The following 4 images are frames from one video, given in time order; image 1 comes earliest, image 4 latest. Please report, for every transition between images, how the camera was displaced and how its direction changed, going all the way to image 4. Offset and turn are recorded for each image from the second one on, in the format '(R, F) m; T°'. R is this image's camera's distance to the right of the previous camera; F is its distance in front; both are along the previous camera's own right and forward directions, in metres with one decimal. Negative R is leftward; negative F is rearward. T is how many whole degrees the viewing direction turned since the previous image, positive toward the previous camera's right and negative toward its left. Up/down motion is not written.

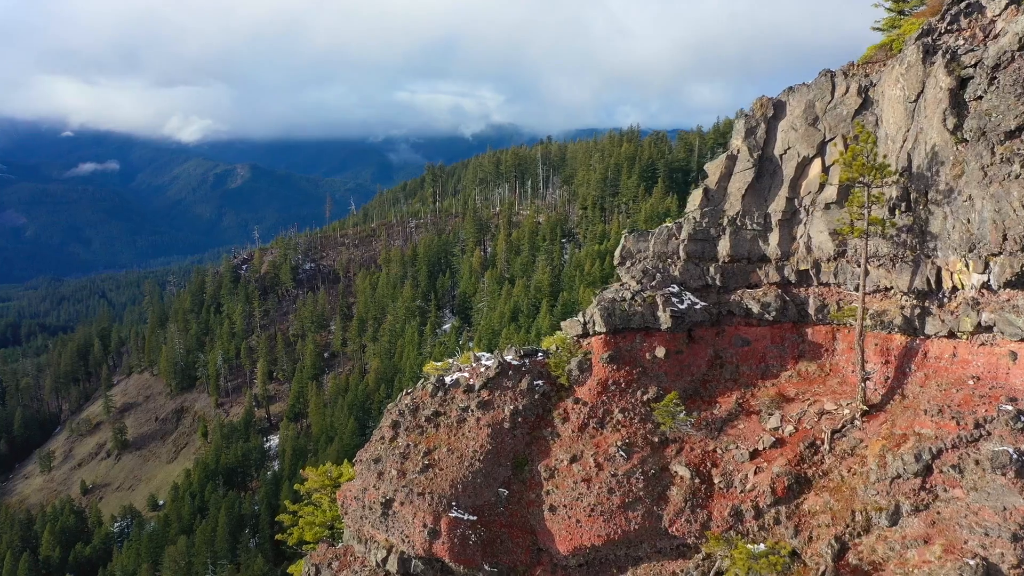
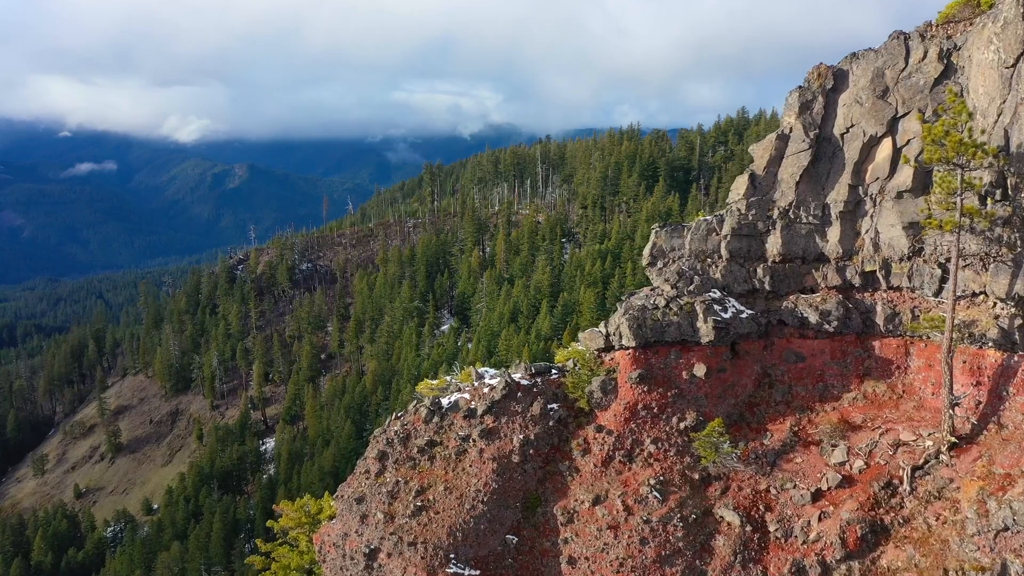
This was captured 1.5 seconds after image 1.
(-0.4, +6.0) m; 0°
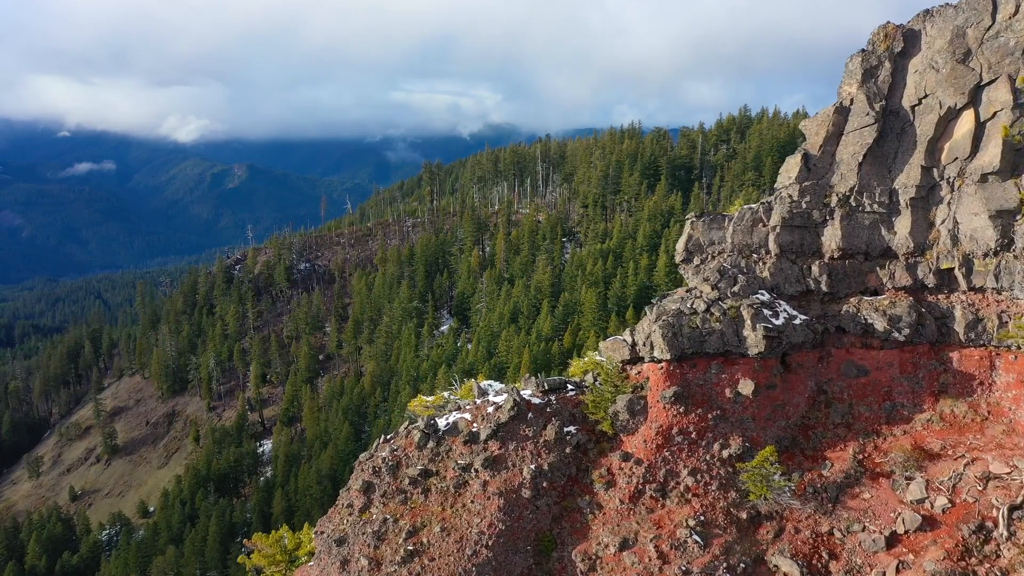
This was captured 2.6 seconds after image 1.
(-0.3, +4.8) m; 0°
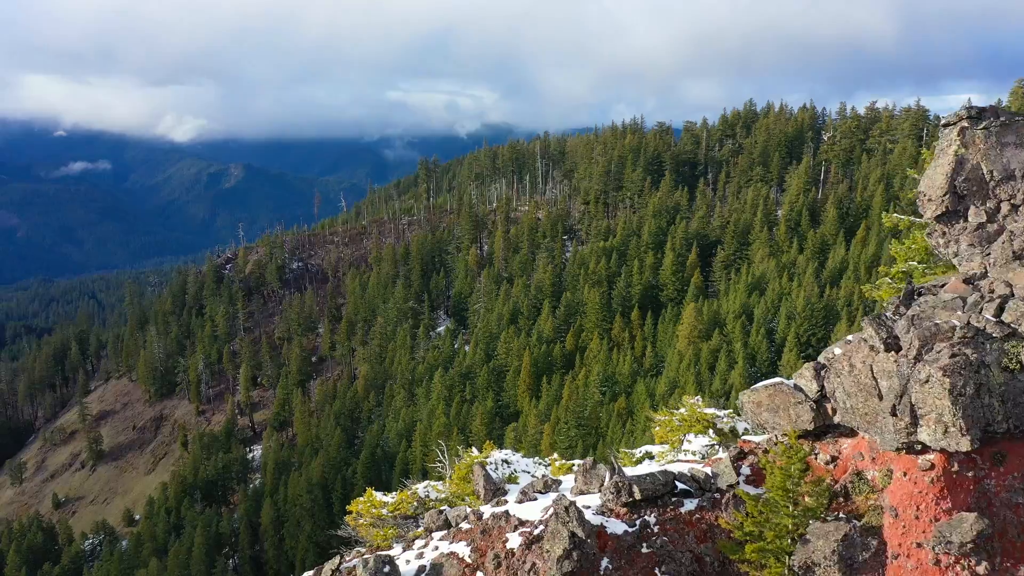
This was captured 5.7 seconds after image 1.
(-0.7, +14.4) m; 0°
